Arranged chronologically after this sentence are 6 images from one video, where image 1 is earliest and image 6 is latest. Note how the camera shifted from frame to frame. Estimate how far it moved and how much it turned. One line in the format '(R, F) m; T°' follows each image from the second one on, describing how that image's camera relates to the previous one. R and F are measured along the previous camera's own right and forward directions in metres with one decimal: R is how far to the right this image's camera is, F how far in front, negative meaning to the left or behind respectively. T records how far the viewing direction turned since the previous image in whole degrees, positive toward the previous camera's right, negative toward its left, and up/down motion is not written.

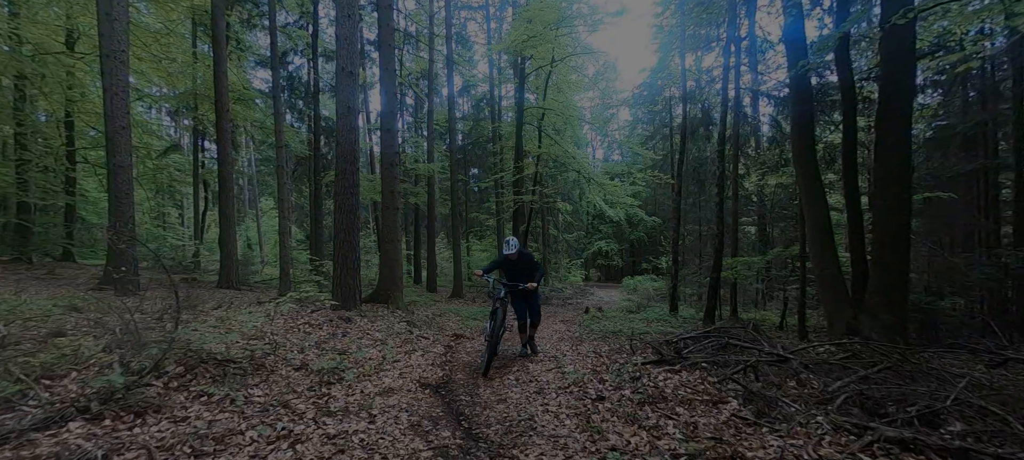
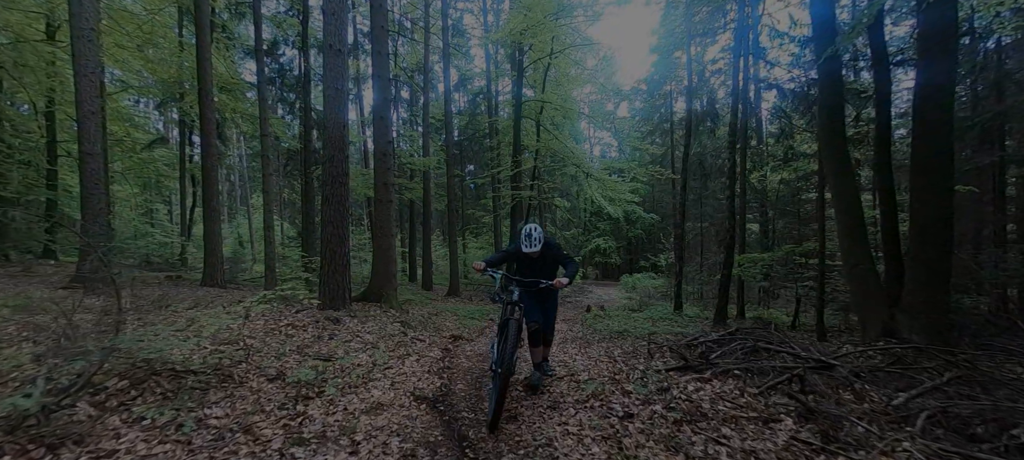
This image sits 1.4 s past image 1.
(-0.1, +0.6) m; +1°
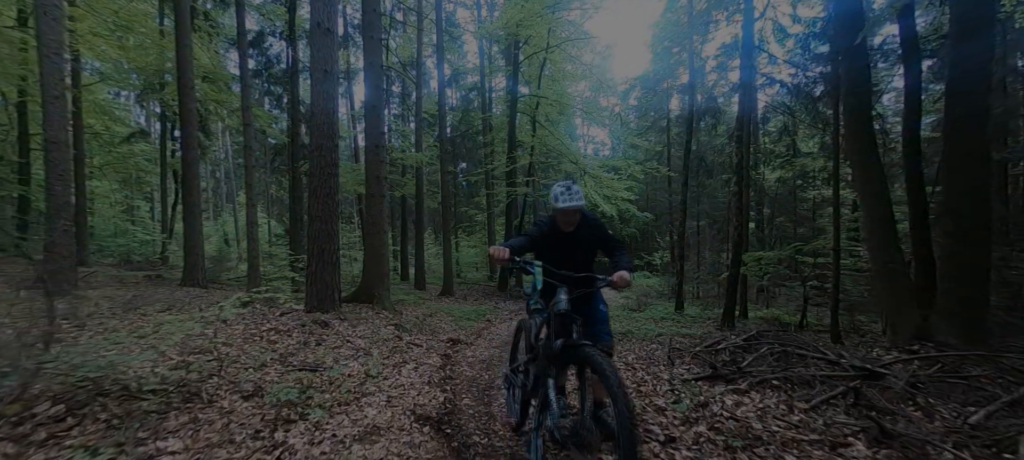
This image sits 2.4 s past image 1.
(-0.2, +0.5) m; +1°
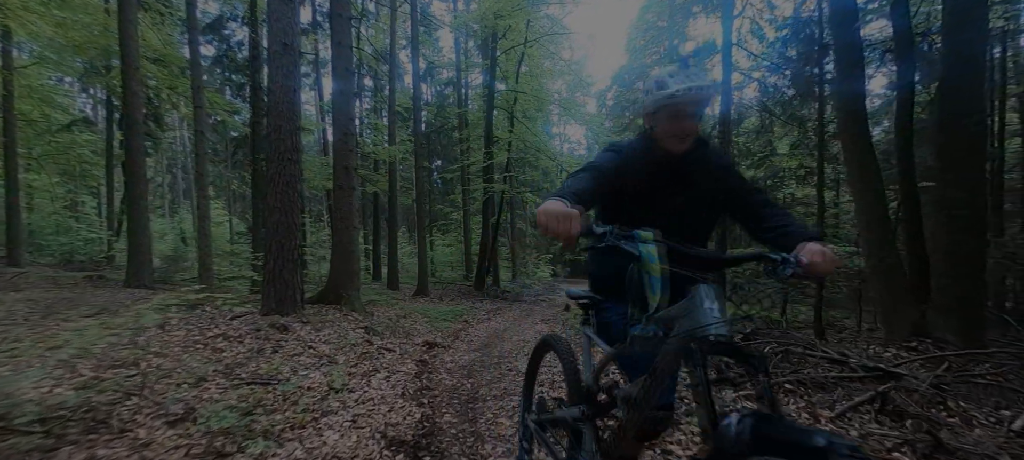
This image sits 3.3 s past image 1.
(-0.1, +0.5) m; +4°
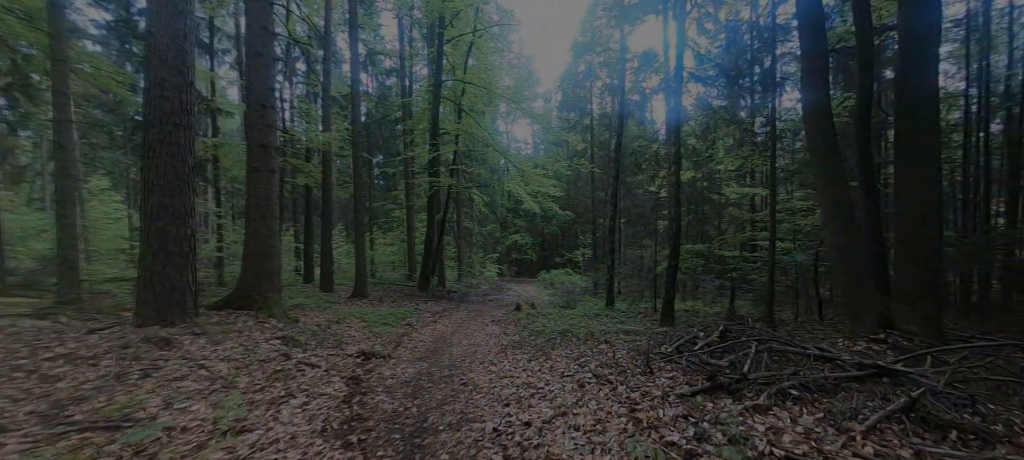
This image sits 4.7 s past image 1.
(-0.1, +0.8) m; +8°
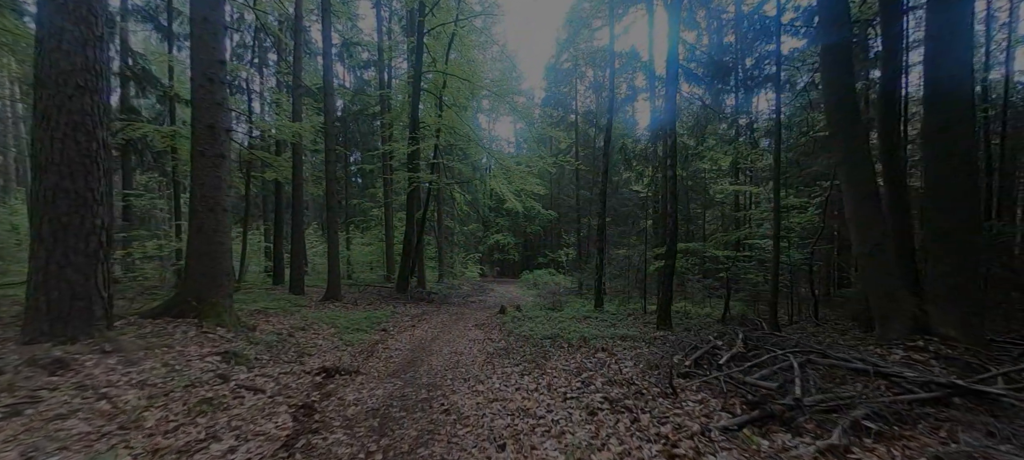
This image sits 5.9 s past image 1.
(-0.1, +0.8) m; +3°
